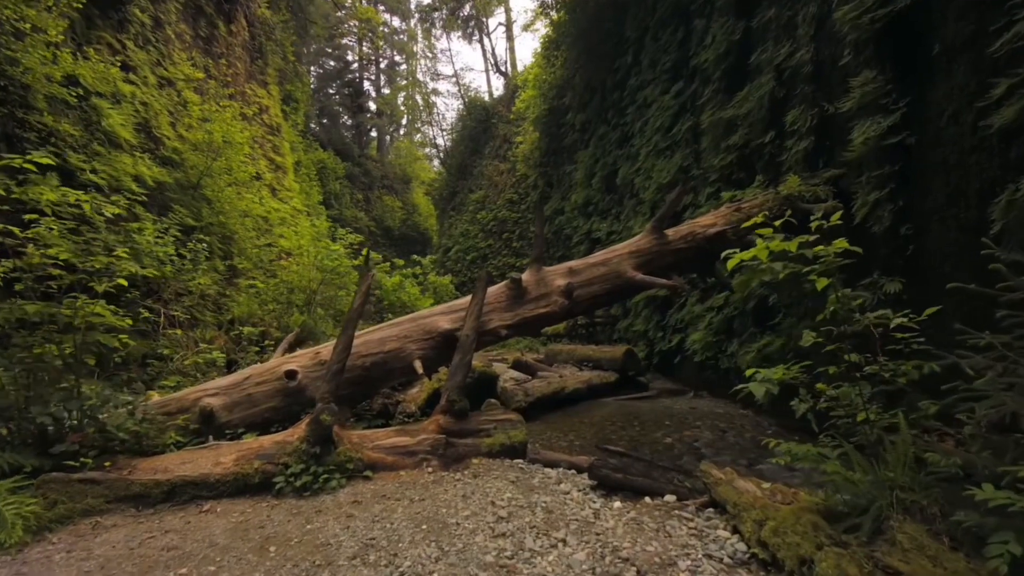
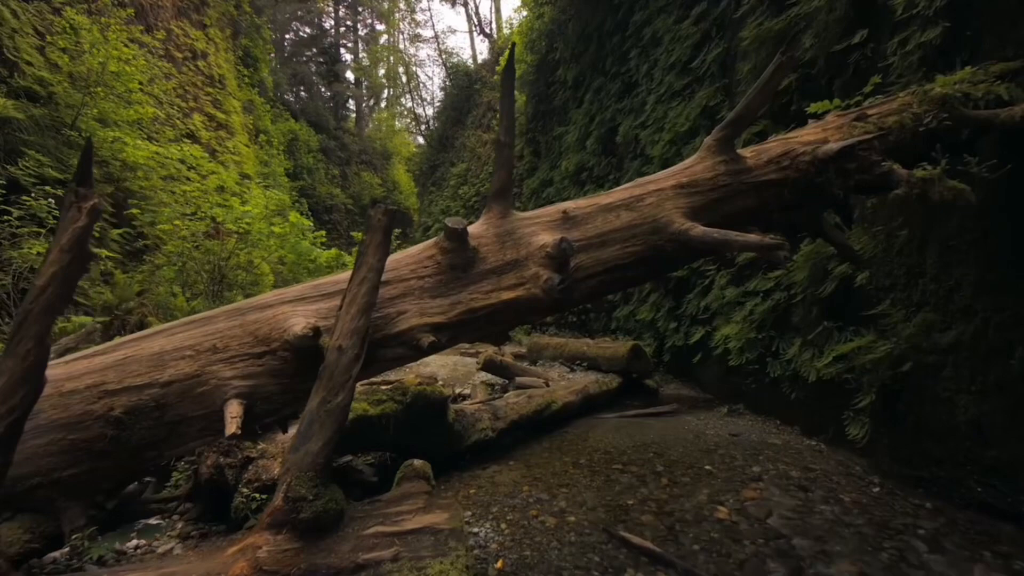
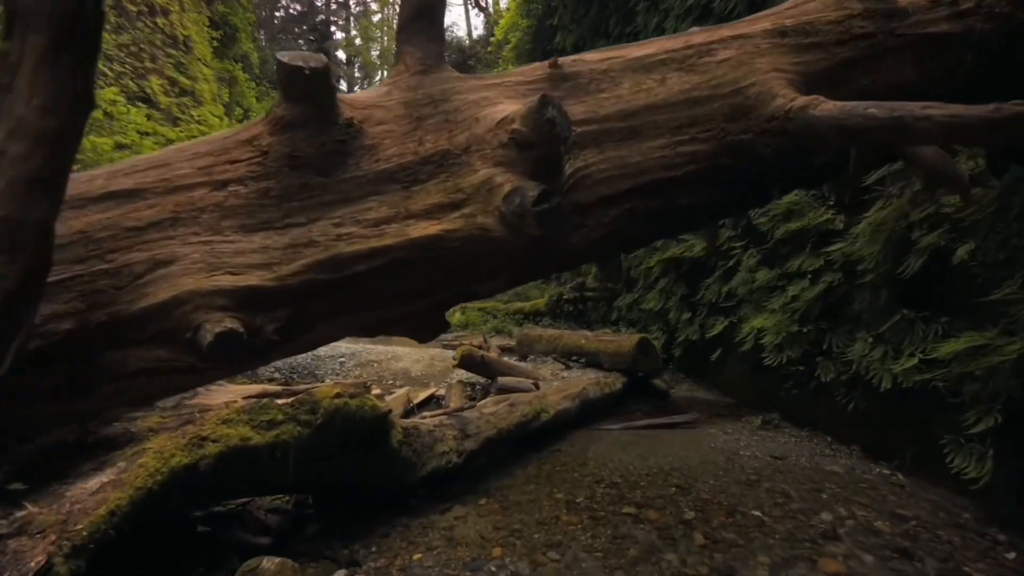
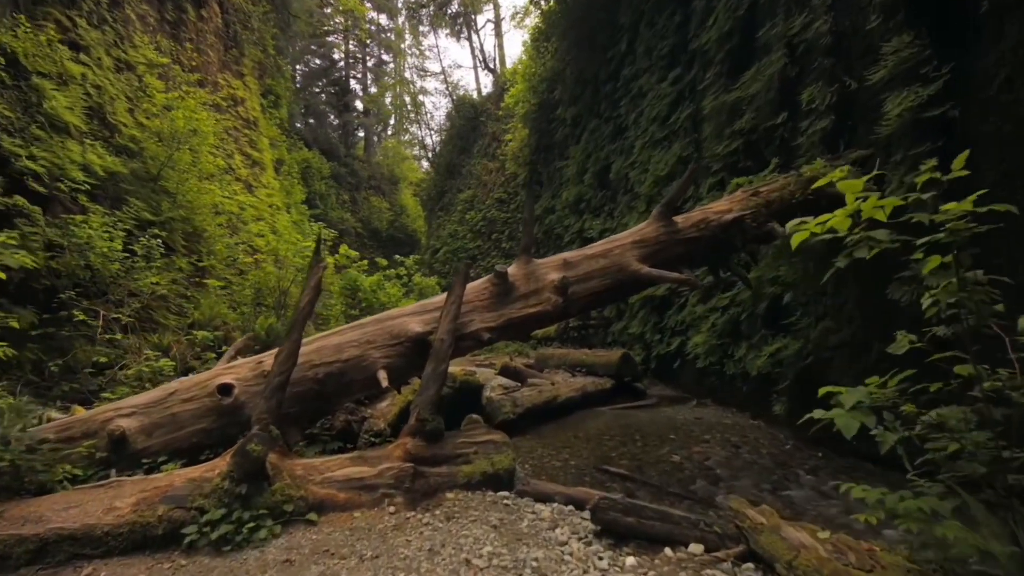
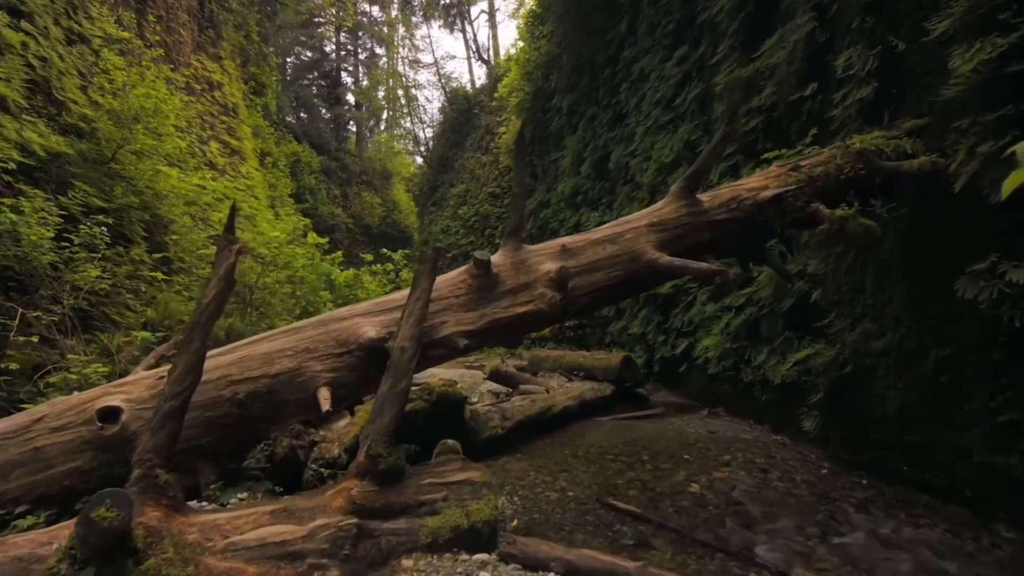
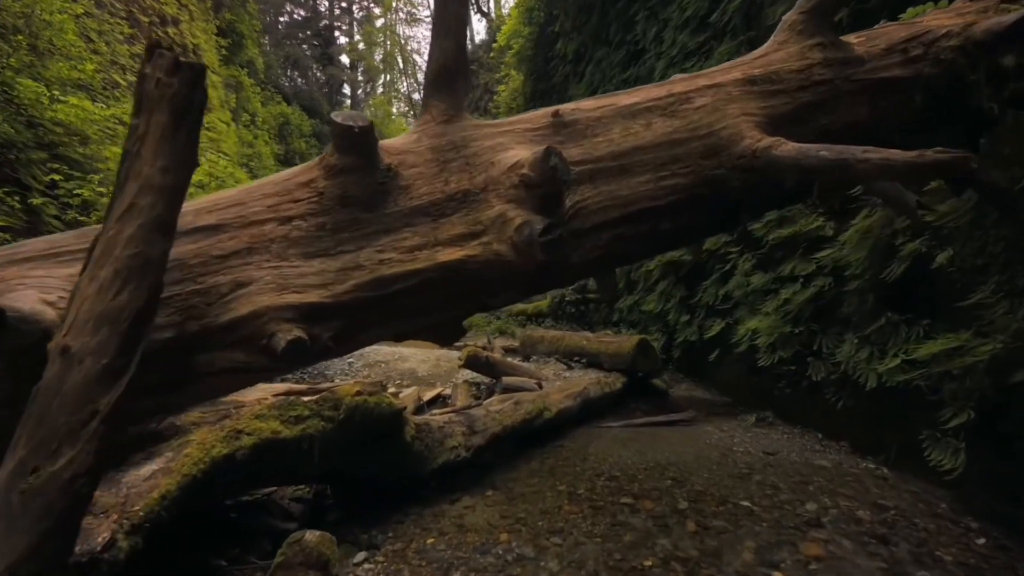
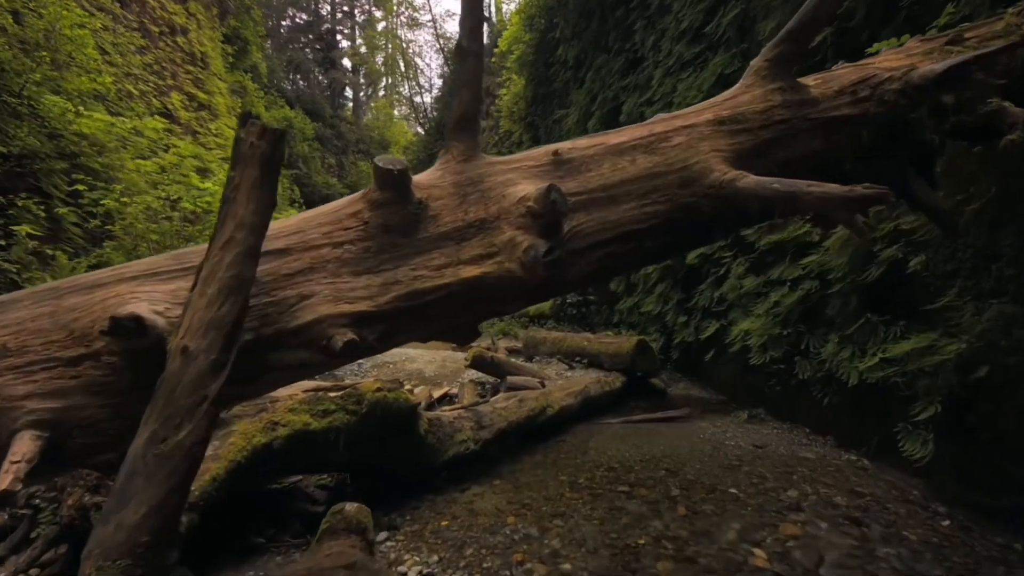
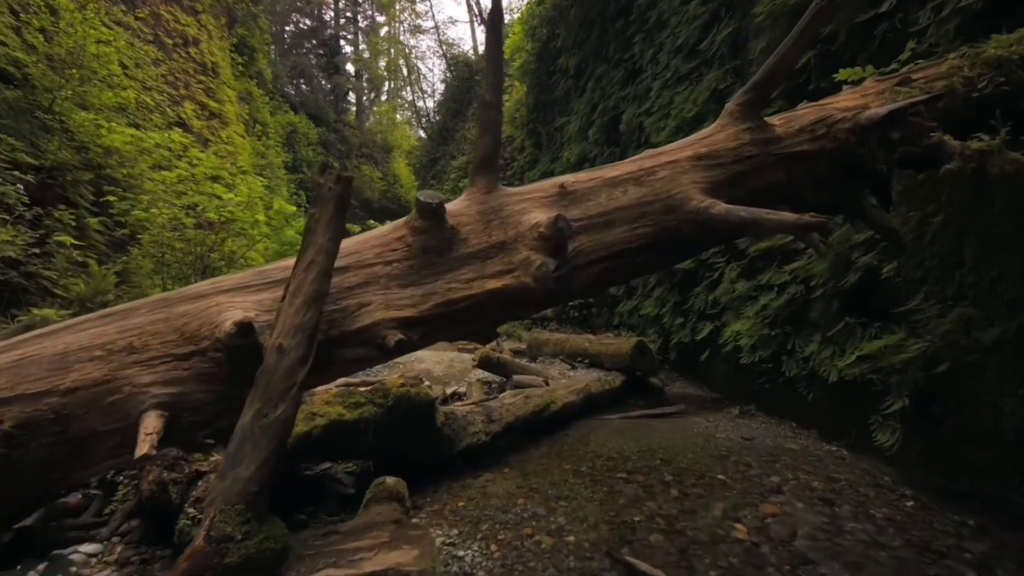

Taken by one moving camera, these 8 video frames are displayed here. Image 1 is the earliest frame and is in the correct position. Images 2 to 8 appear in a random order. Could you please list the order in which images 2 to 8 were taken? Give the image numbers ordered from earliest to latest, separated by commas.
4, 5, 2, 8, 7, 6, 3
